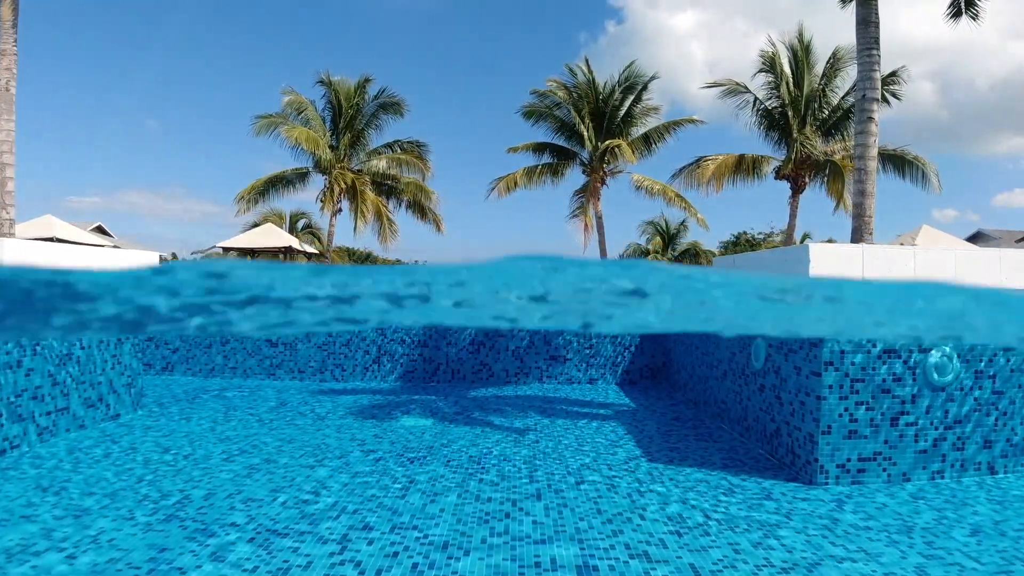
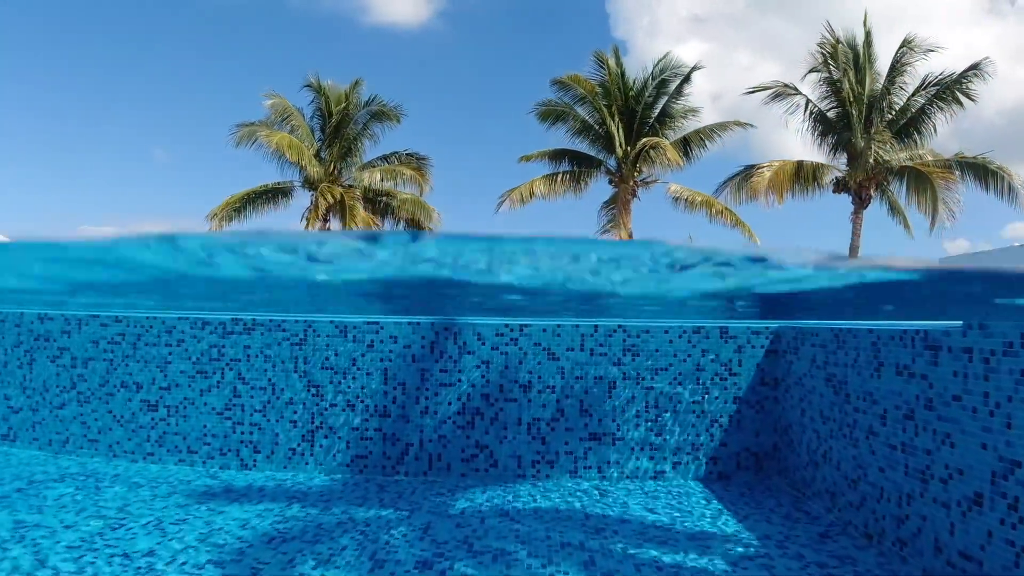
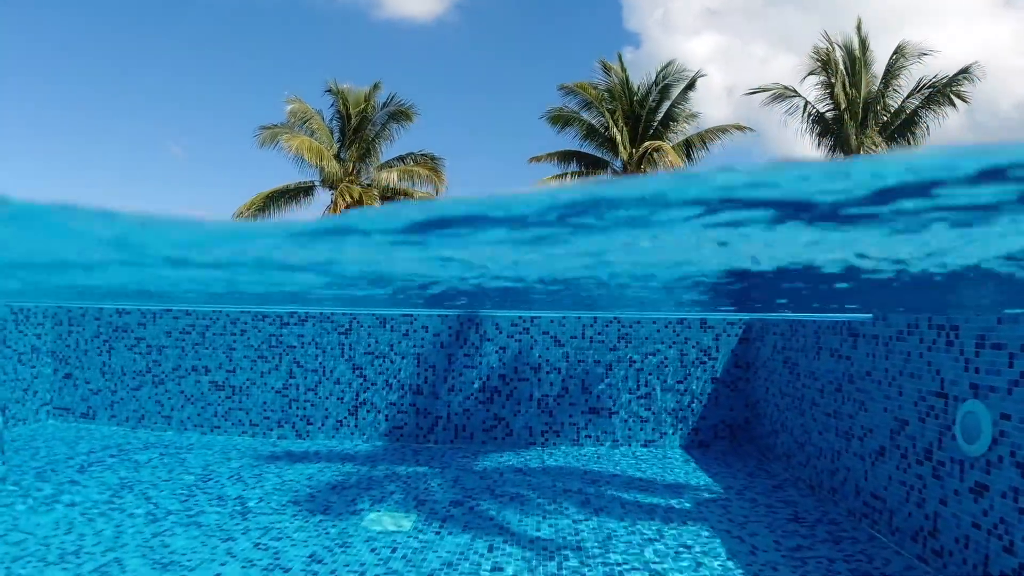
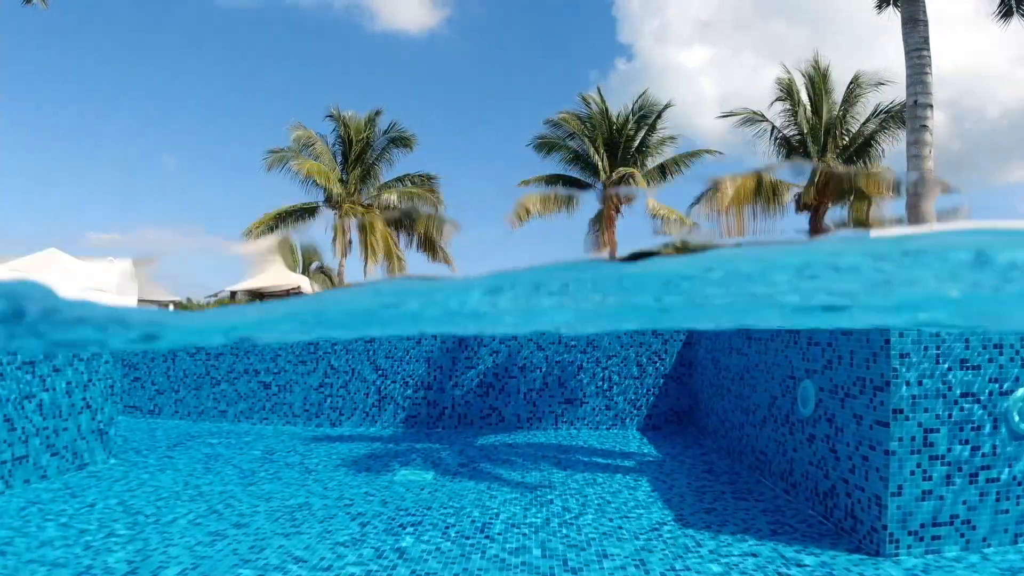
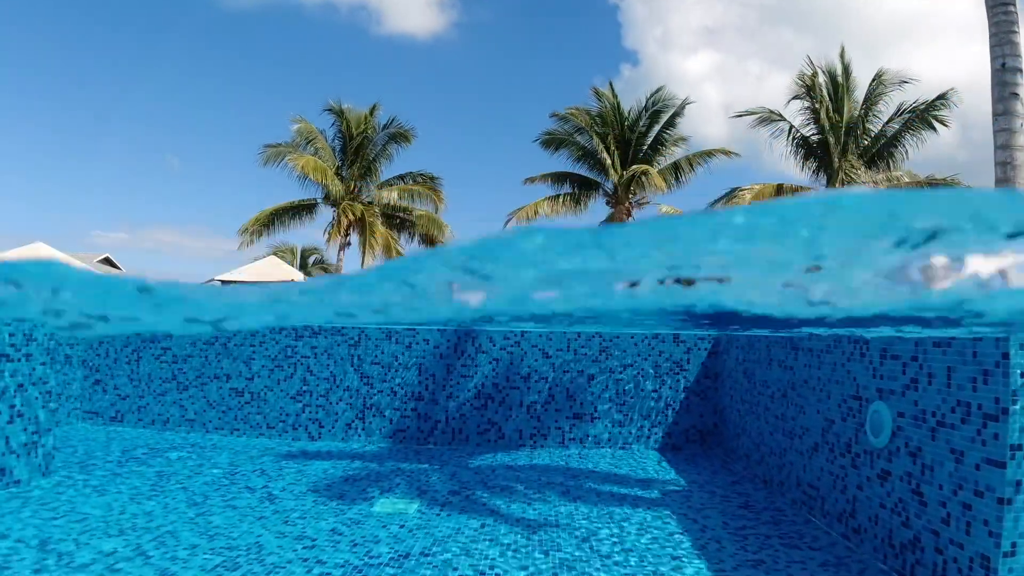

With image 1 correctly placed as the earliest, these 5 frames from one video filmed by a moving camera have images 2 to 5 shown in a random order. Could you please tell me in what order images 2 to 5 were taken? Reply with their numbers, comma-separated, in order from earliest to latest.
4, 5, 3, 2
